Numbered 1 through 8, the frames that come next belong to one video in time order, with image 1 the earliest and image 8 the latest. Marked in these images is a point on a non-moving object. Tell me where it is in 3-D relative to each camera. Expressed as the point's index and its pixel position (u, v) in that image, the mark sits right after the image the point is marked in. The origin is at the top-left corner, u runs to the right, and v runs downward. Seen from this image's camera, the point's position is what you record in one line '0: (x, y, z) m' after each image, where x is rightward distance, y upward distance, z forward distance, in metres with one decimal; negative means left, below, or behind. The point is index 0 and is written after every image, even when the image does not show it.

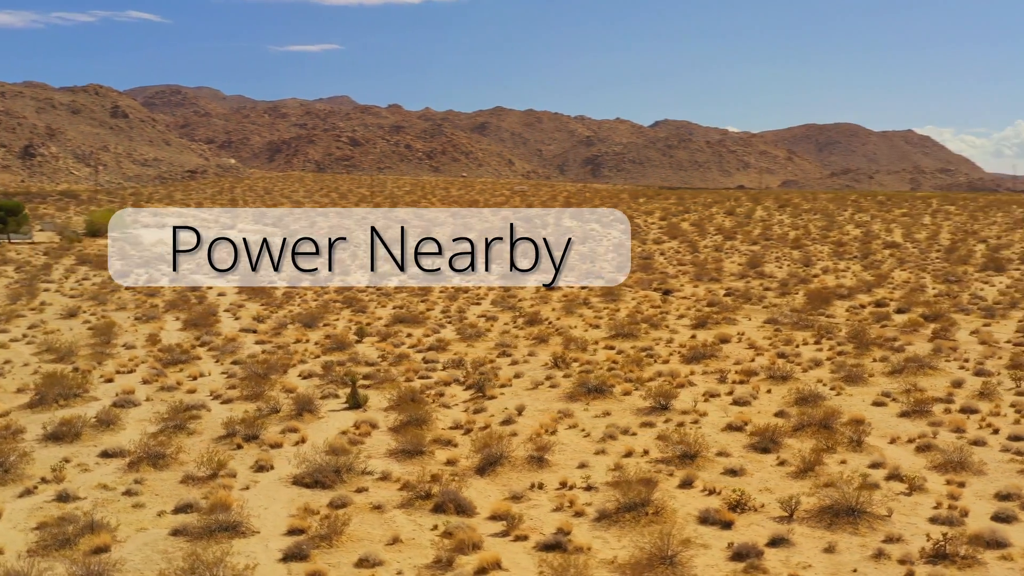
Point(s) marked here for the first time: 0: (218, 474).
0: (-3.5, -2.2, +13.6) m
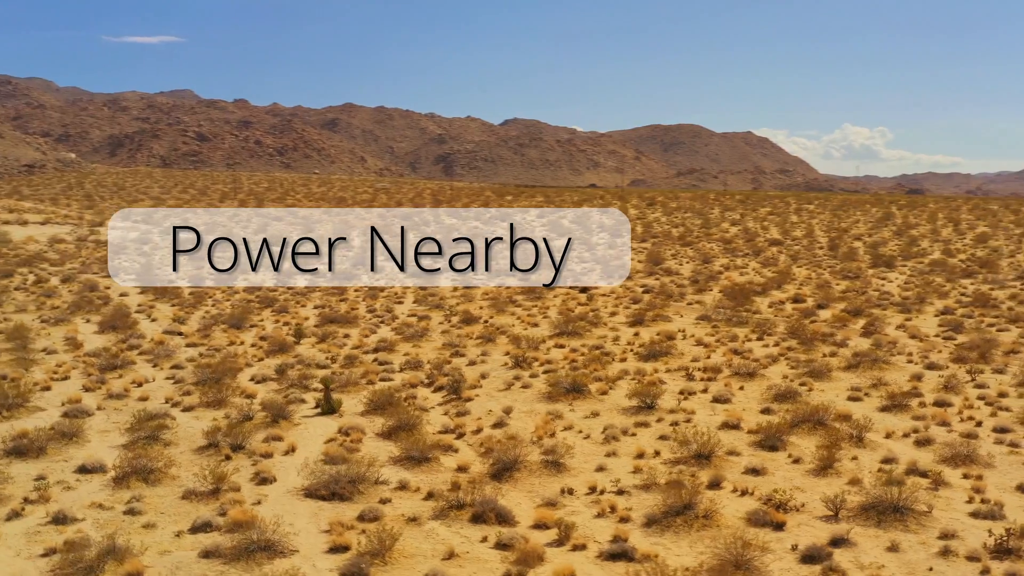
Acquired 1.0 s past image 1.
0: (-3.2, -2.2, +12.7) m
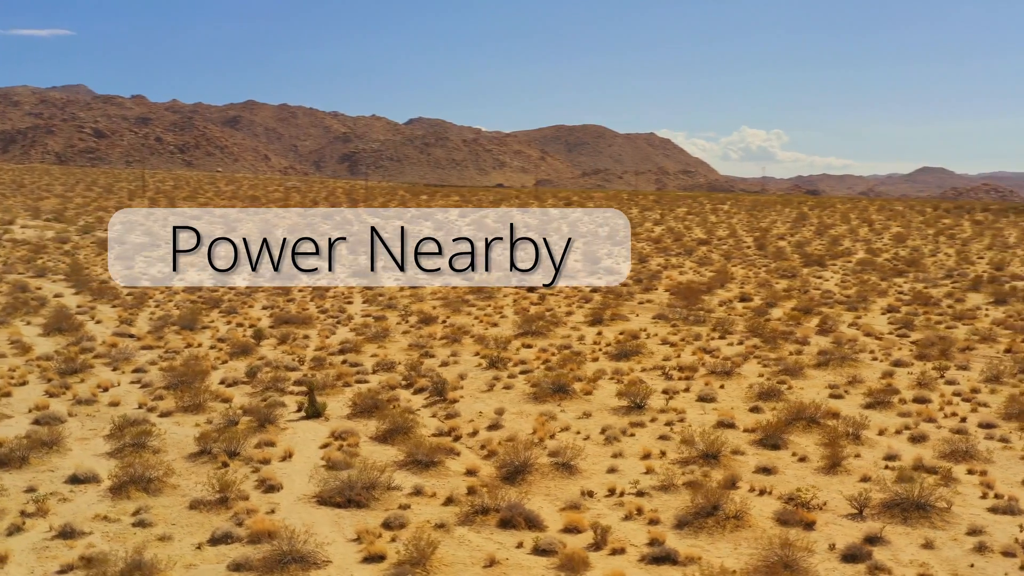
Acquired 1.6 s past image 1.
0: (-3.0, -2.2, +12.2) m
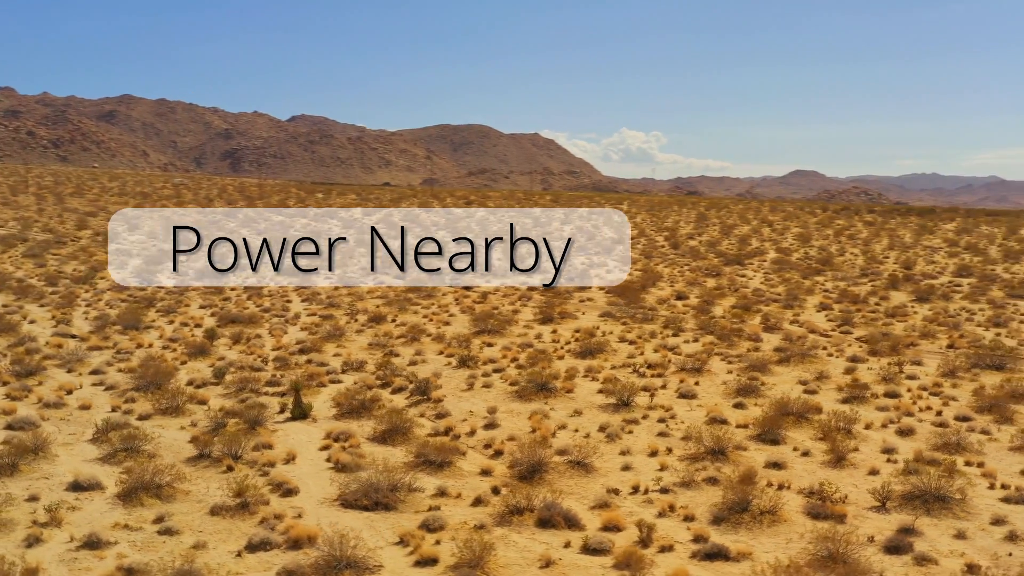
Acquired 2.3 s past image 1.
0: (-2.6, -2.2, +11.7) m
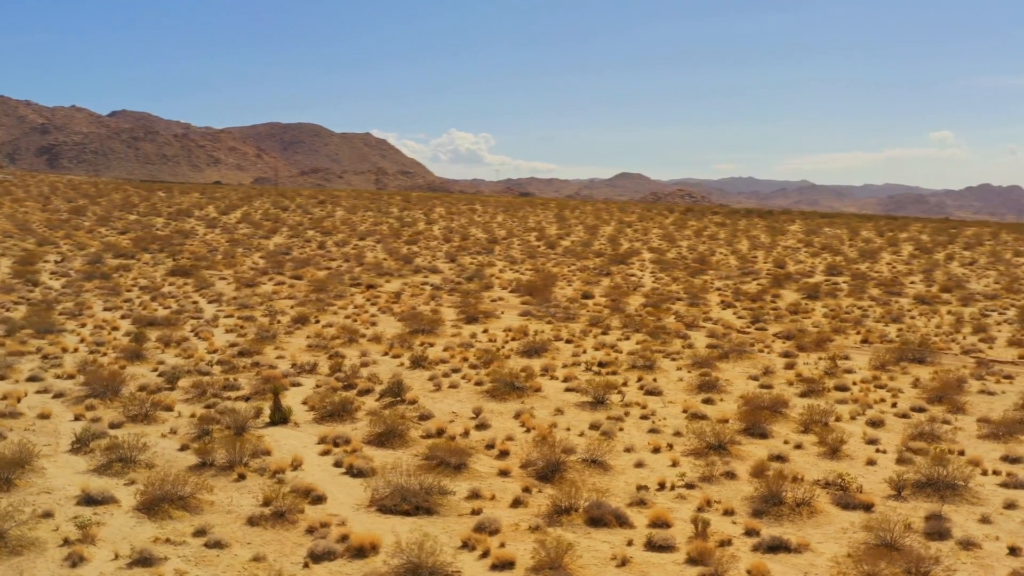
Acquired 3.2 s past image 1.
0: (-2.2, -2.2, +11.2) m
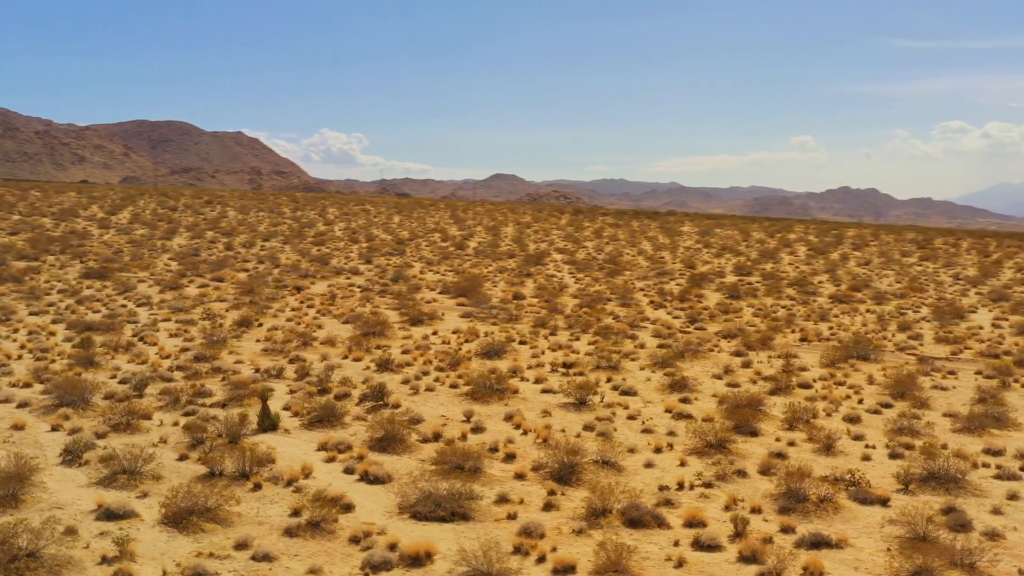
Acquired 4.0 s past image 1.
0: (-1.8, -2.2, +10.9) m
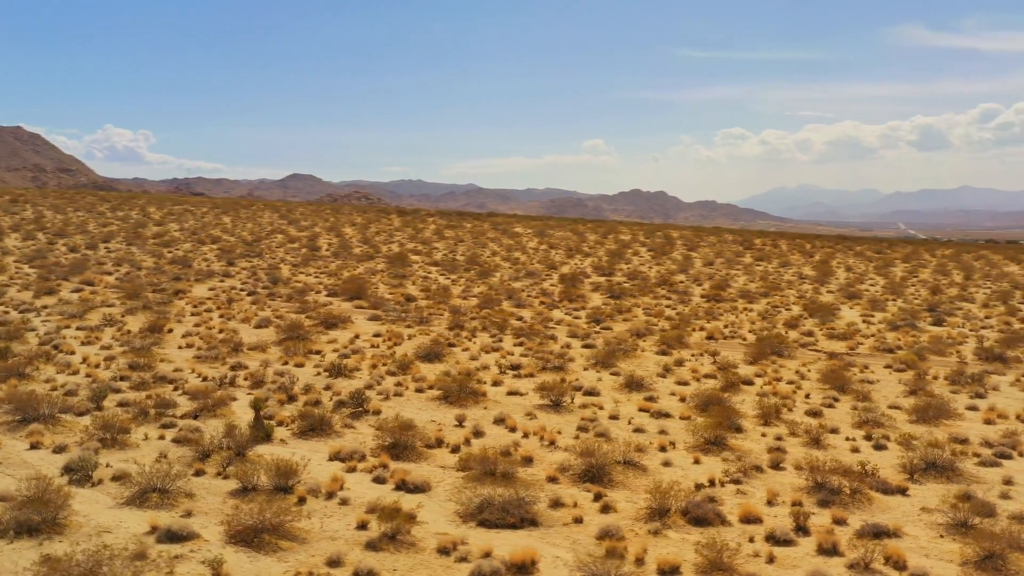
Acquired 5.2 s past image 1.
0: (-1.0, -2.2, +10.5) m
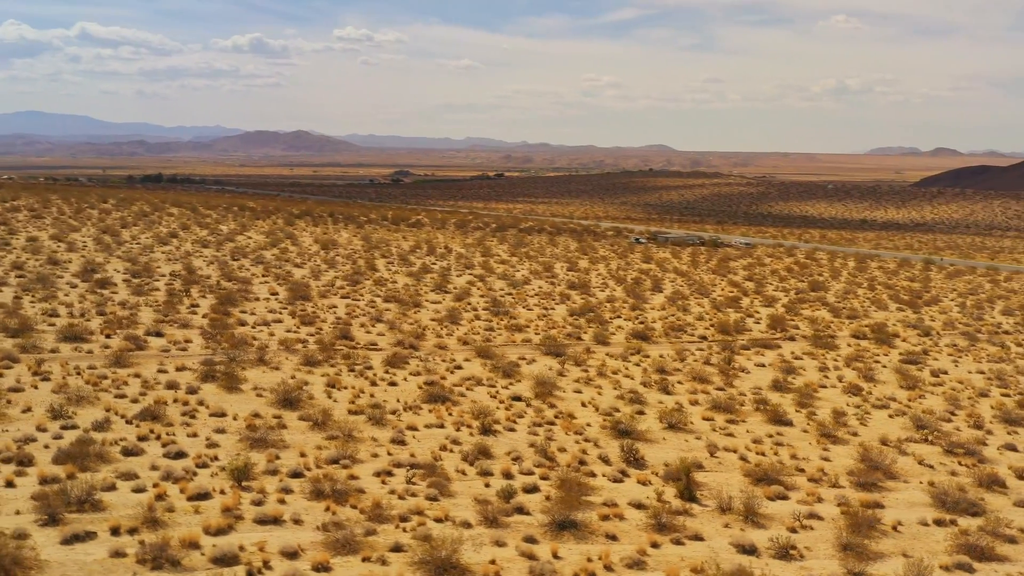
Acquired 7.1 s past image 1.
0: (+0.3, -2.5, +11.0) m
